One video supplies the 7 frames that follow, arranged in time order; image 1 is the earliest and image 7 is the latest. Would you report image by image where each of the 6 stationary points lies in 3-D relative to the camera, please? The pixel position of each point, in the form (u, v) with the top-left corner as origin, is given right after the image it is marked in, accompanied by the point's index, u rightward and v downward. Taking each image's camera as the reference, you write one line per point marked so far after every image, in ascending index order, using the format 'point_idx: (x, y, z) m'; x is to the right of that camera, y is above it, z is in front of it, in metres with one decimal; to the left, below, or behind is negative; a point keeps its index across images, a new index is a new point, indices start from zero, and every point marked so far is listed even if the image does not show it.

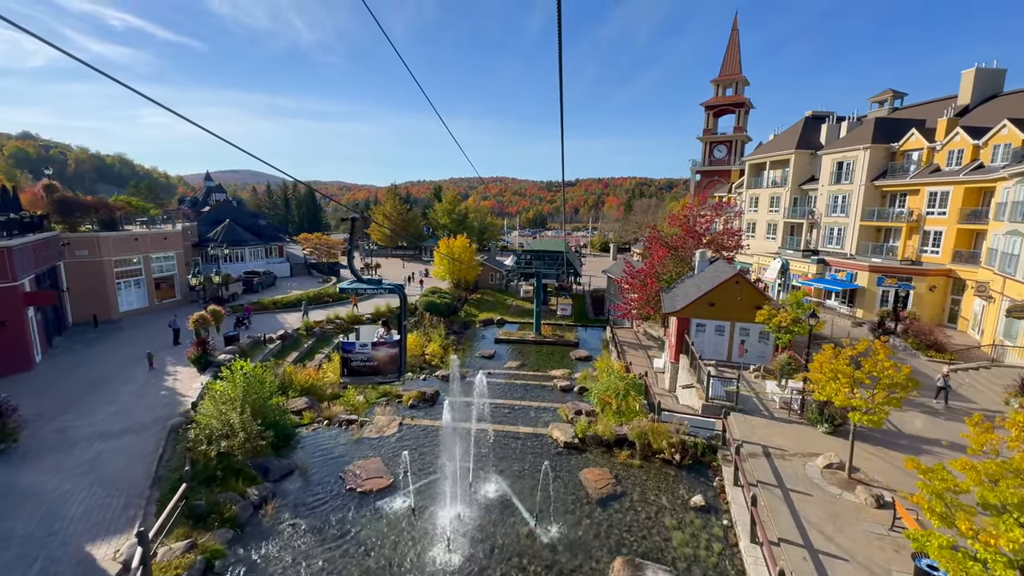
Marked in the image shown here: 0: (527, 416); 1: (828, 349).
0: (+0.6, -5.2, +17.8) m
1: (+8.1, -1.6, +11.3) m
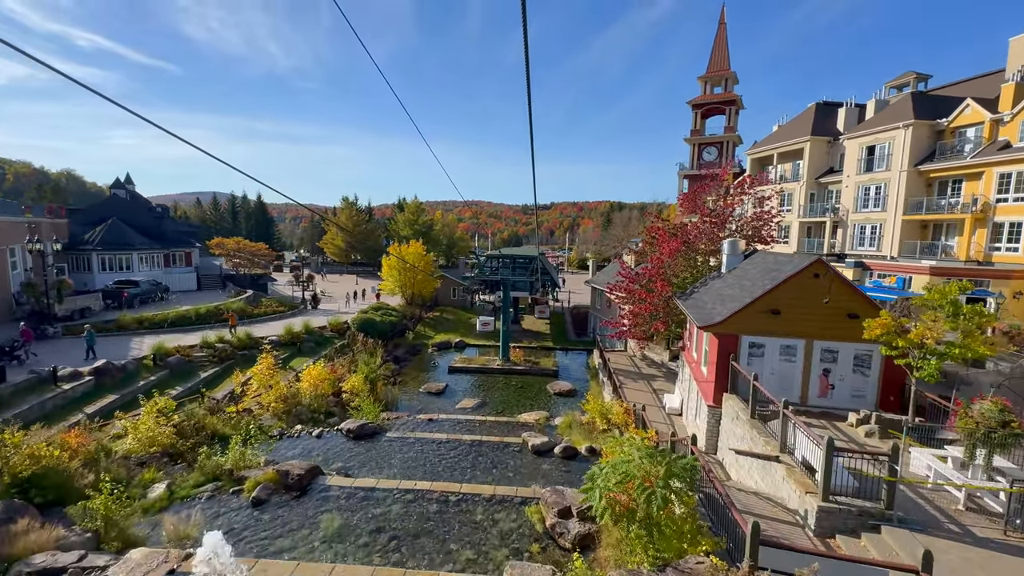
0: (-1.0, -5.0, +9.4) m
1: (+6.9, -1.0, +3.5) m
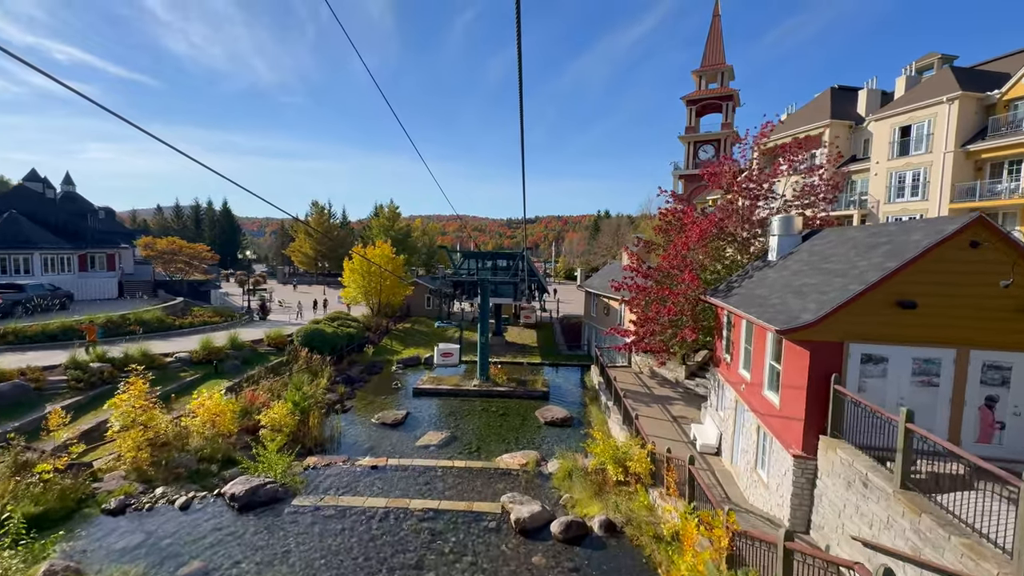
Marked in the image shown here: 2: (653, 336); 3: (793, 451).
0: (-1.4, -4.6, +4.3) m
1: (+6.6, -0.3, -1.3) m
2: (+5.0, -1.7, +15.7) m
3: (+5.4, -3.1, +8.4) m
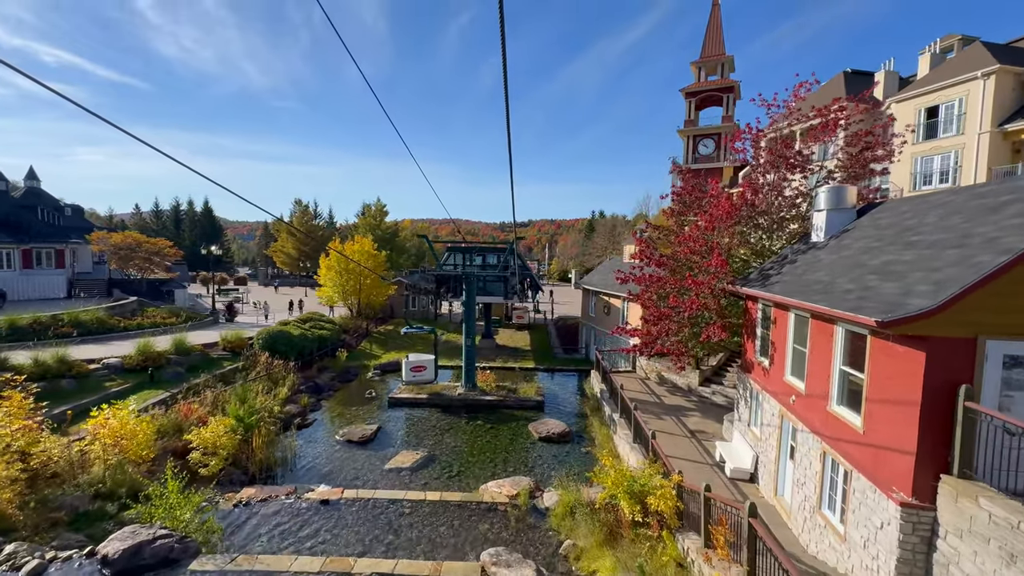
0: (-1.5, -4.2, +1.6) m
1: (+6.5, +0.1, -3.8) m
2: (+4.7, -1.4, +13.1) m
3: (+5.1, -2.8, +5.8) m
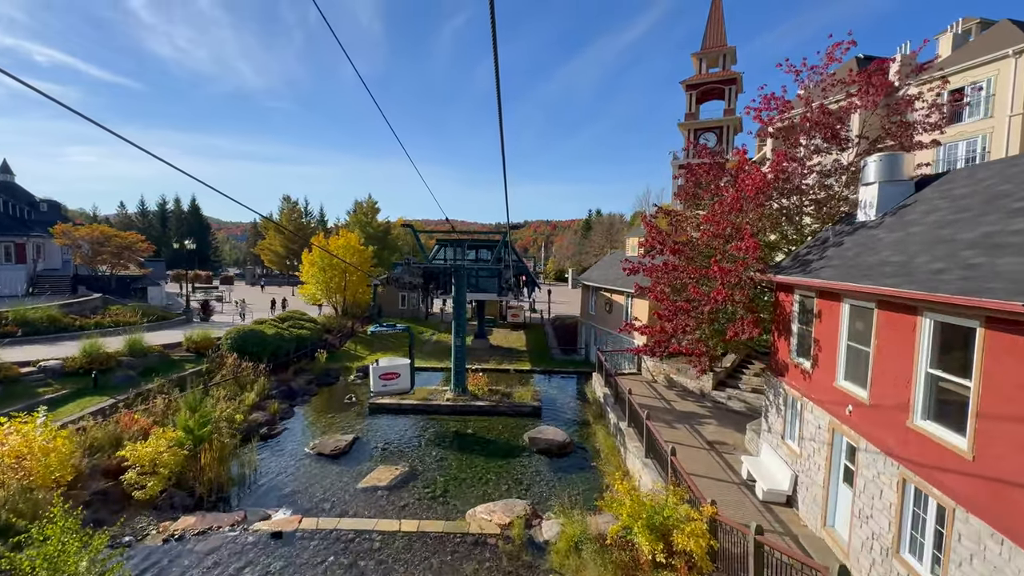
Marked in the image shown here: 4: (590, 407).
0: (-1.6, -3.9, -0.3) m
1: (+6.5, +0.4, -5.5) m
2: (+4.5, -1.2, +11.4) m
3: (+5.0, -2.5, +4.1) m
4: (+3.1, -4.7, +17.6) m
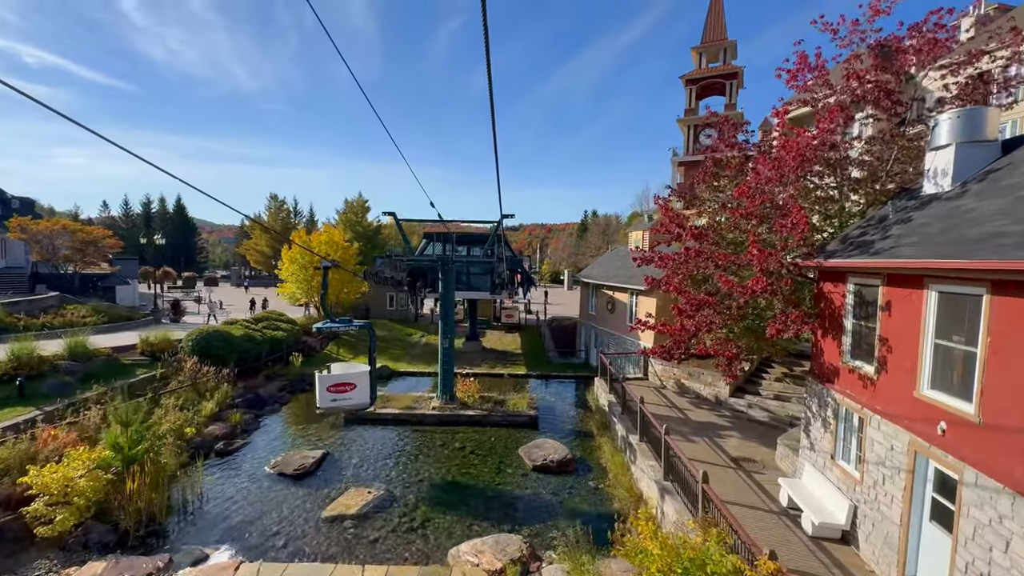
0: (-1.6, -3.6, -2.1) m
1: (+6.6, +0.8, -7.2) m
2: (+4.3, -1.0, +9.6) m
3: (+4.9, -2.2, +2.3) m
4: (+2.9, -4.5, +15.8) m
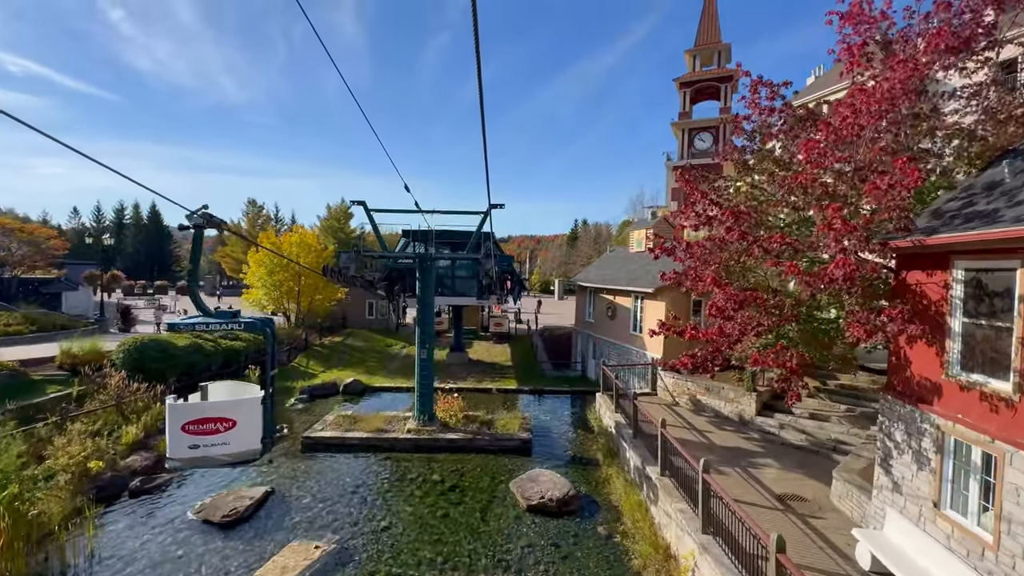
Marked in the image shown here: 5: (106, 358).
0: (-1.5, -3.1, -4.5) m
1: (+6.8, +1.4, -9.3) m
2: (+4.2, -0.8, +7.5) m
3: (+4.9, -1.9, +0.2) m
4: (+2.5, -4.6, +13.5) m
5: (-13.4, -2.3, +14.6) m
